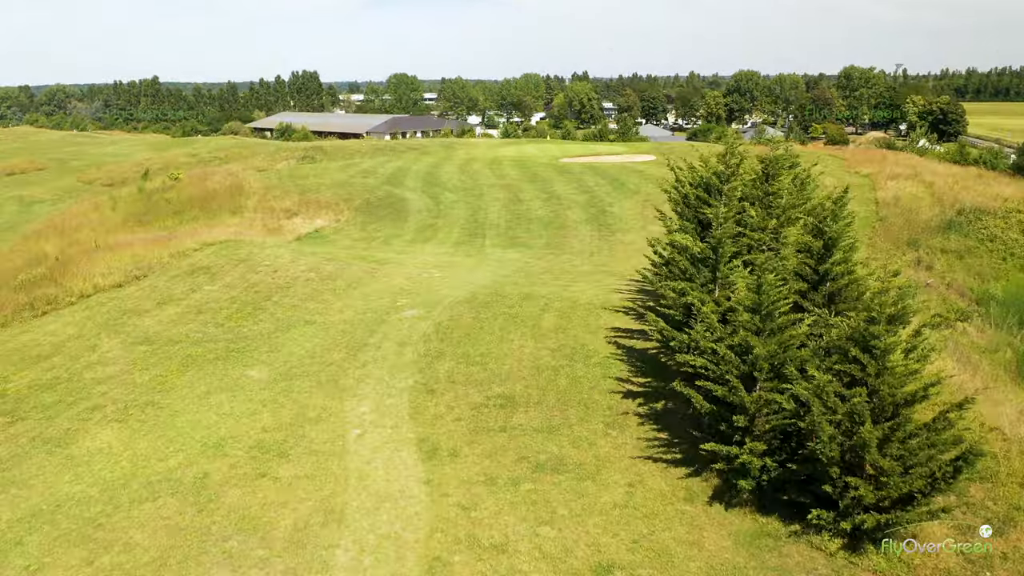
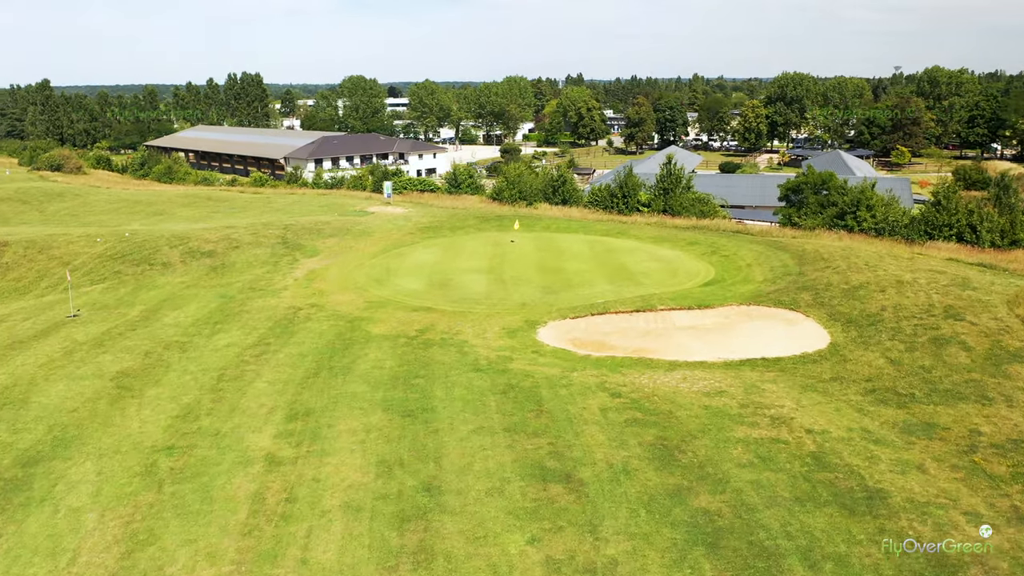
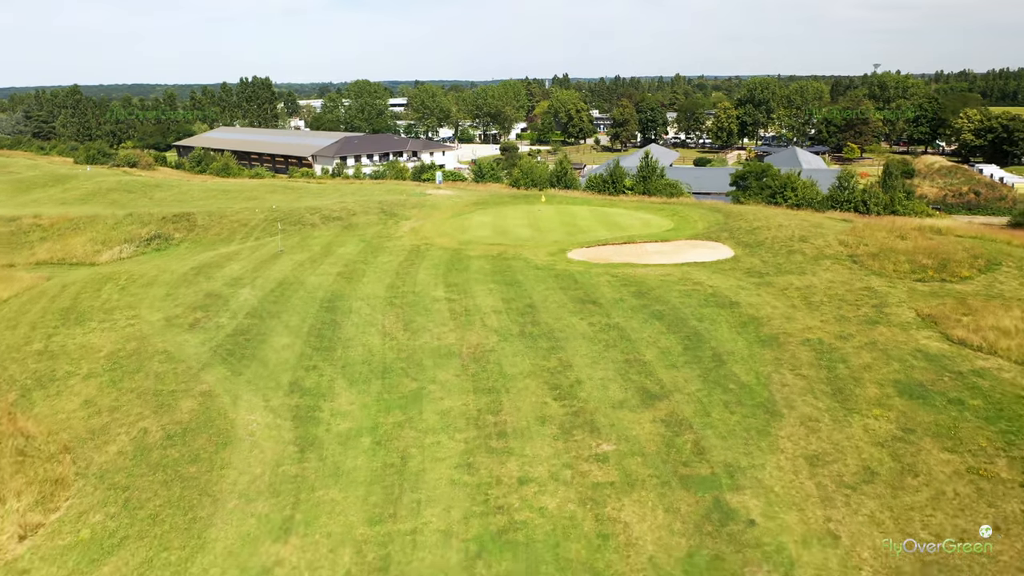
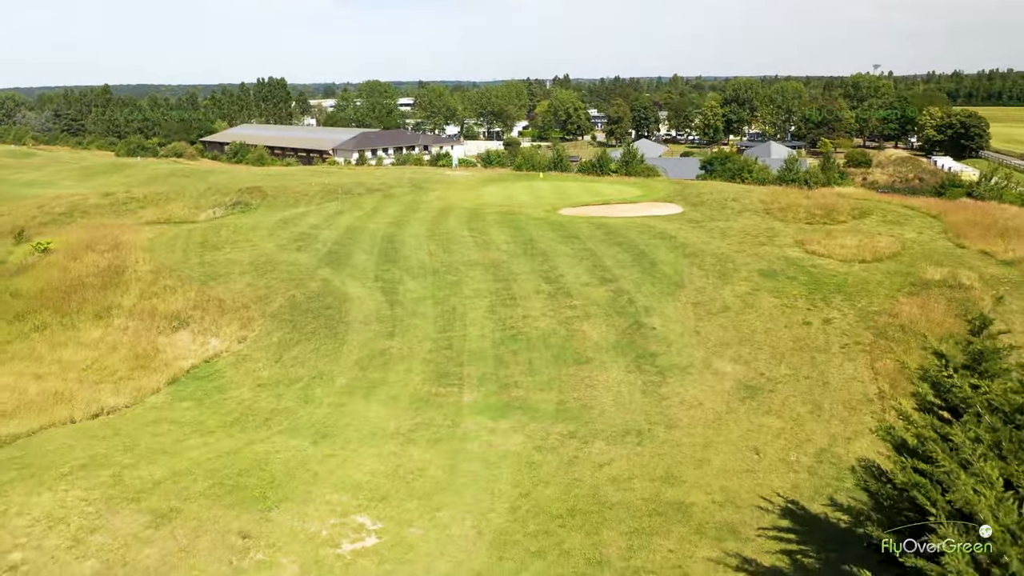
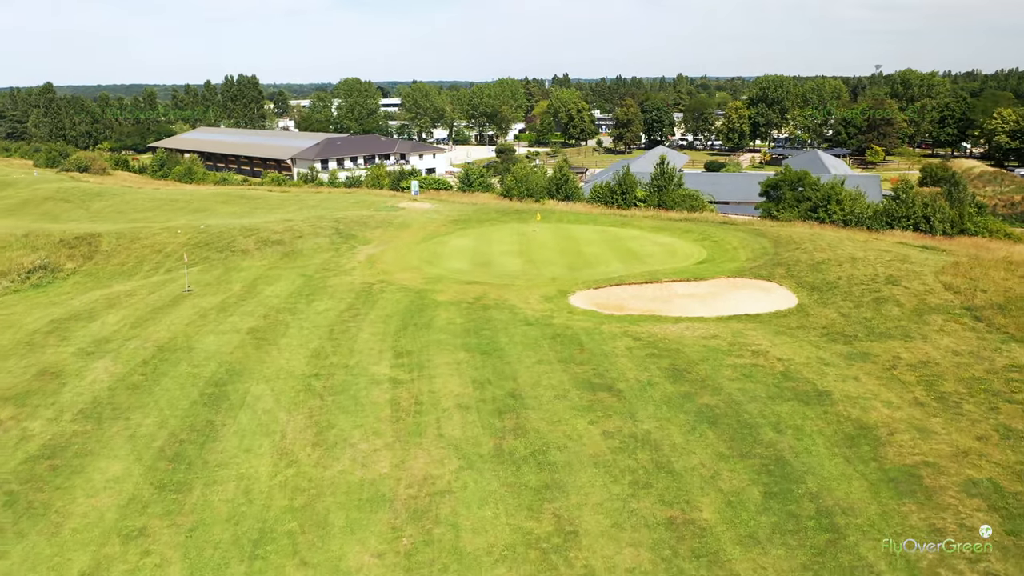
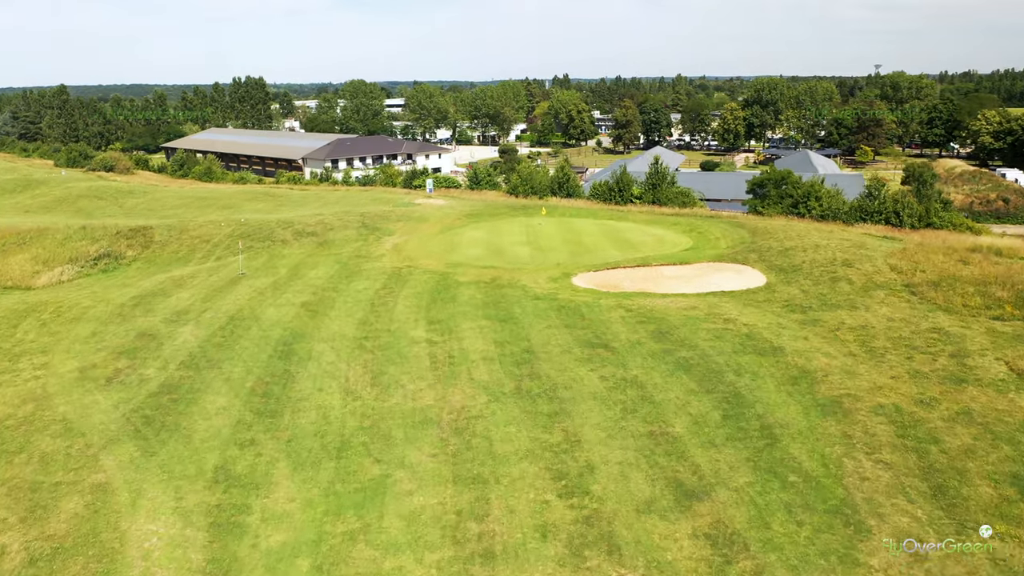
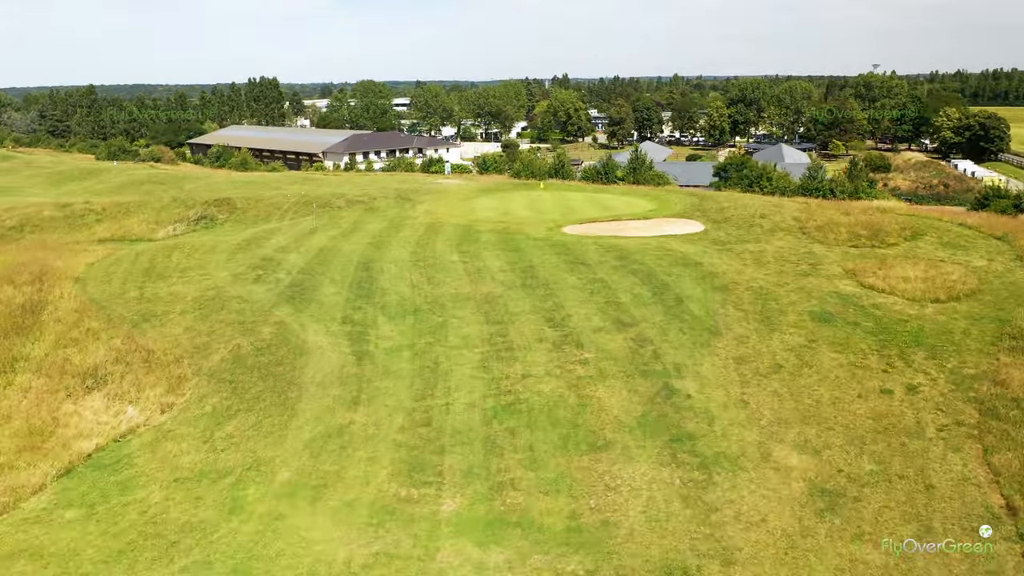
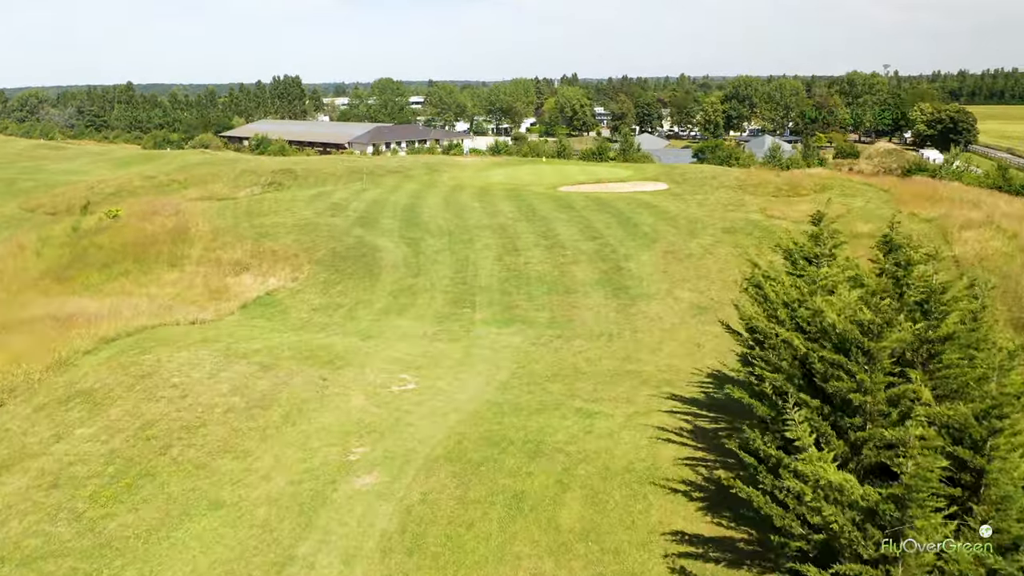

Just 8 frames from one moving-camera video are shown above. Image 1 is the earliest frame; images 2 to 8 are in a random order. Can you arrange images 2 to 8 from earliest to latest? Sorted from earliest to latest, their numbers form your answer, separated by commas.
8, 4, 7, 3, 6, 5, 2
